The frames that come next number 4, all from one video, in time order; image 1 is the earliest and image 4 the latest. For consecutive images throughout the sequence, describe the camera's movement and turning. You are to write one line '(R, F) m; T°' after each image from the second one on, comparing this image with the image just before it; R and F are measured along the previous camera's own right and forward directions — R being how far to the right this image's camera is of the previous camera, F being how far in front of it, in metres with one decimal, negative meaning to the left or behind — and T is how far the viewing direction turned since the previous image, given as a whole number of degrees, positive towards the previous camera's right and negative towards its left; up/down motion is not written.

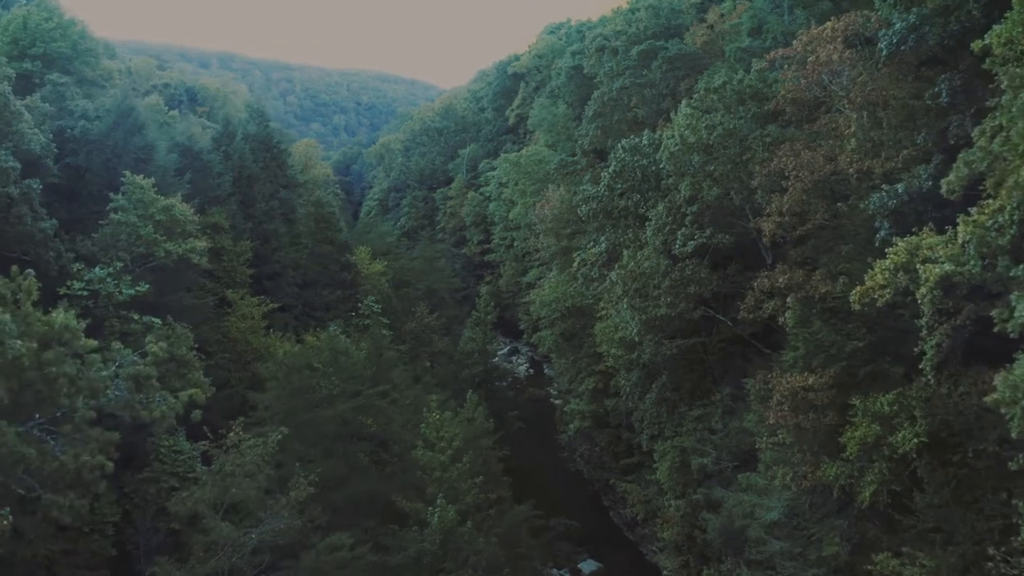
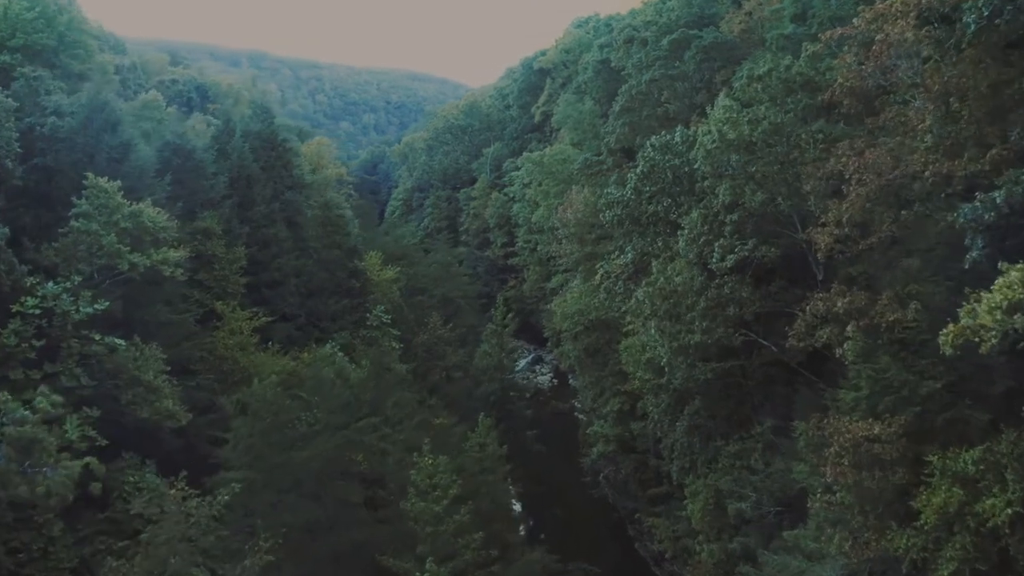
(+0.3, +2.4) m; -2°
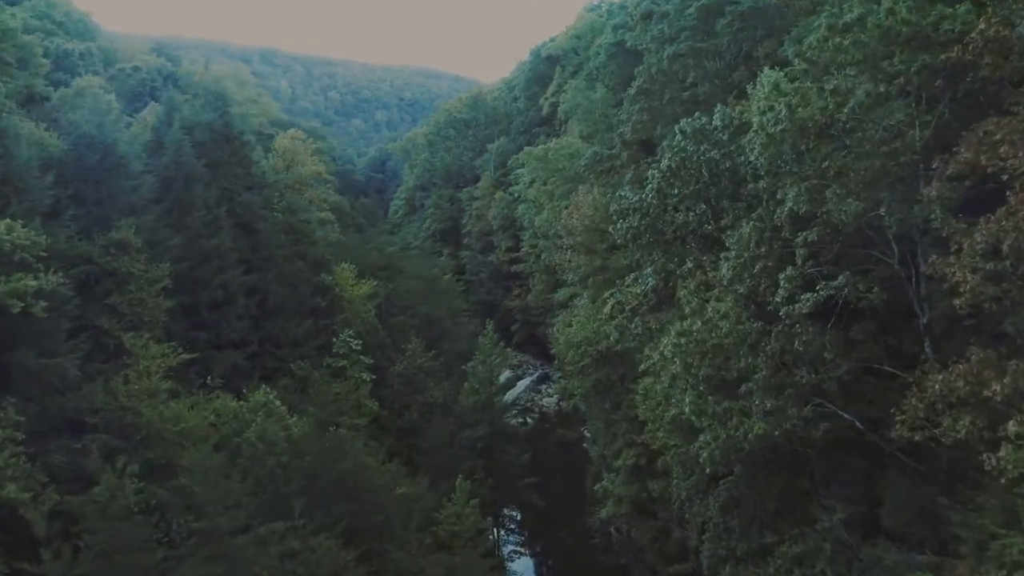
(+0.5, +4.9) m; -1°
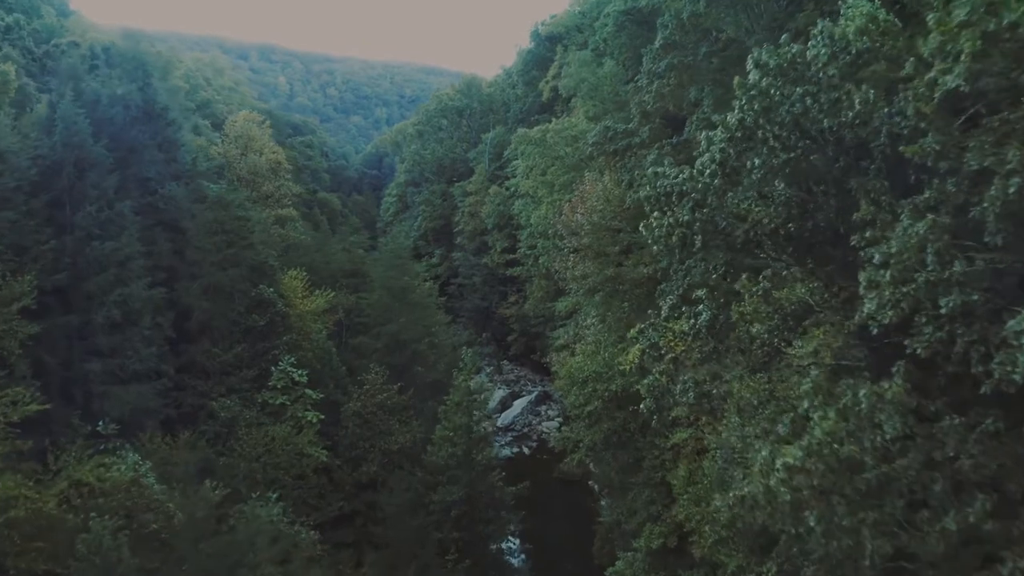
(+0.3, +5.2) m; 0°
